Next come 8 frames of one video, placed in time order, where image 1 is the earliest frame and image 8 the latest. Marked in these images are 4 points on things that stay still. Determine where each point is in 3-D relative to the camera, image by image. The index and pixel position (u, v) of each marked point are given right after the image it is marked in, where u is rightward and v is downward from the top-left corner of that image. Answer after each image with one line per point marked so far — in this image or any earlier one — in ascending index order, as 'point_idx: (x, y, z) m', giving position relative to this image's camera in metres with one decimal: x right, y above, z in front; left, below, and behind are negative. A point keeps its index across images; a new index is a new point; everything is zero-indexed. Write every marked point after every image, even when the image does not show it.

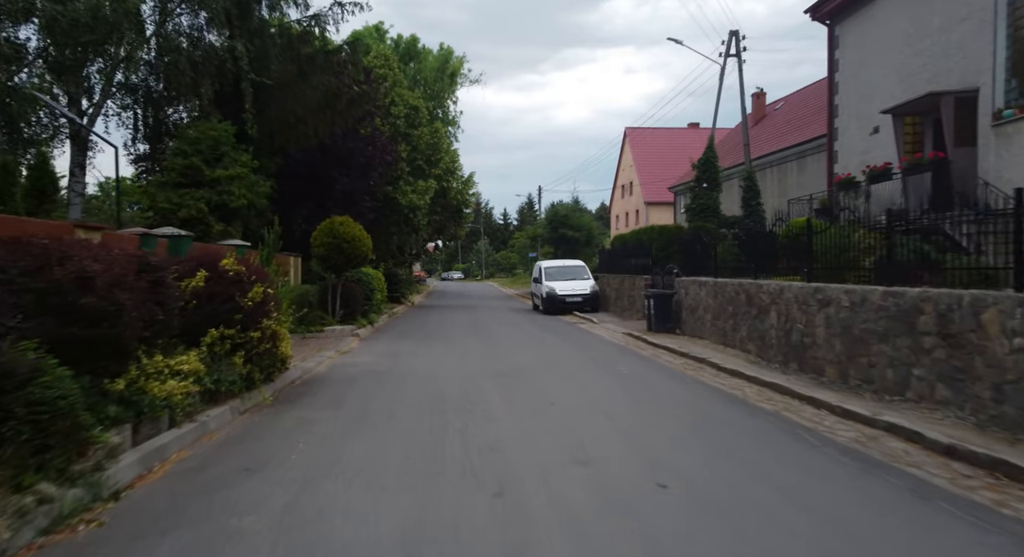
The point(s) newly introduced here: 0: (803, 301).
0: (+4.5, -0.4, +9.8) m
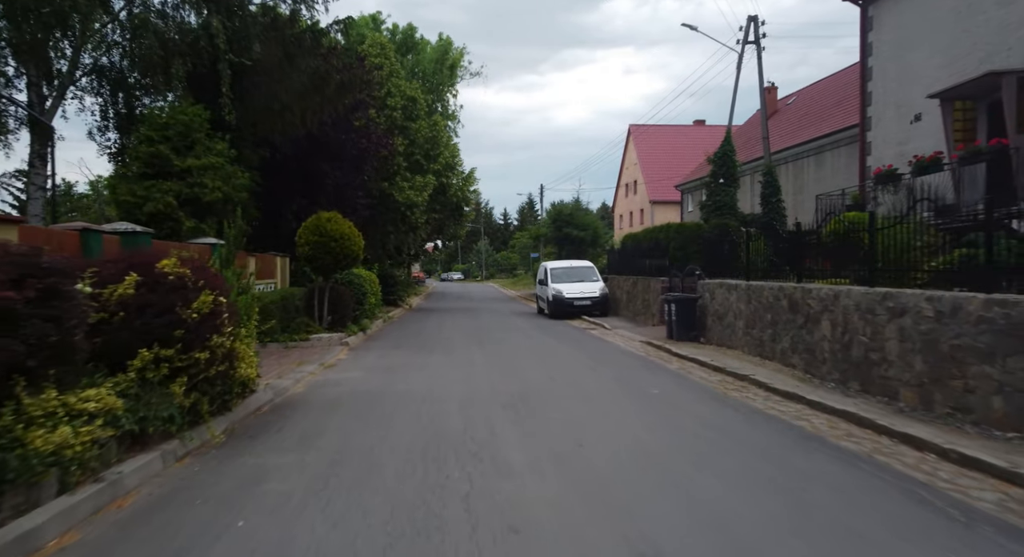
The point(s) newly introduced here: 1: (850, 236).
0: (+4.7, -0.4, +8.3) m
1: (+5.4, +0.7, +10.0) m
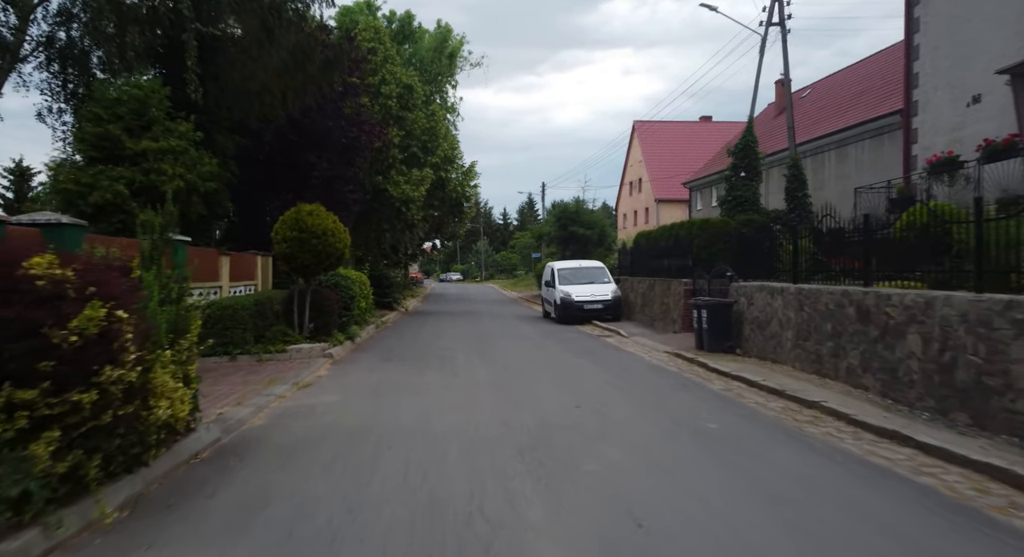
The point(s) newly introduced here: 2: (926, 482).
0: (+4.8, -0.4, +6.5) m
1: (+5.6, +0.6, +8.3) m
2: (+3.2, -1.5, +4.8) m
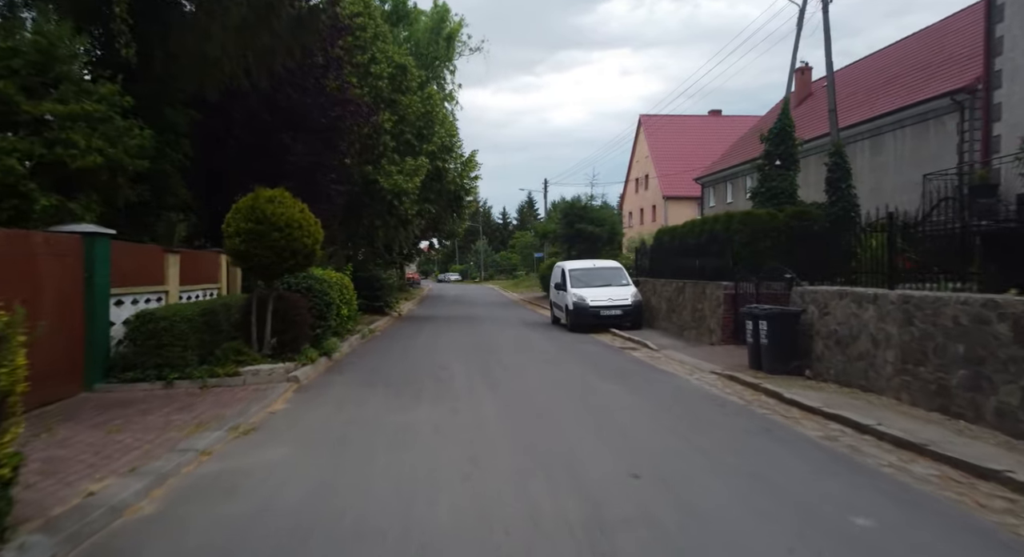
0: (+5.0, -0.5, +4.1) m
1: (+5.8, +0.6, +5.8) m
2: (+3.4, -1.6, +2.4) m
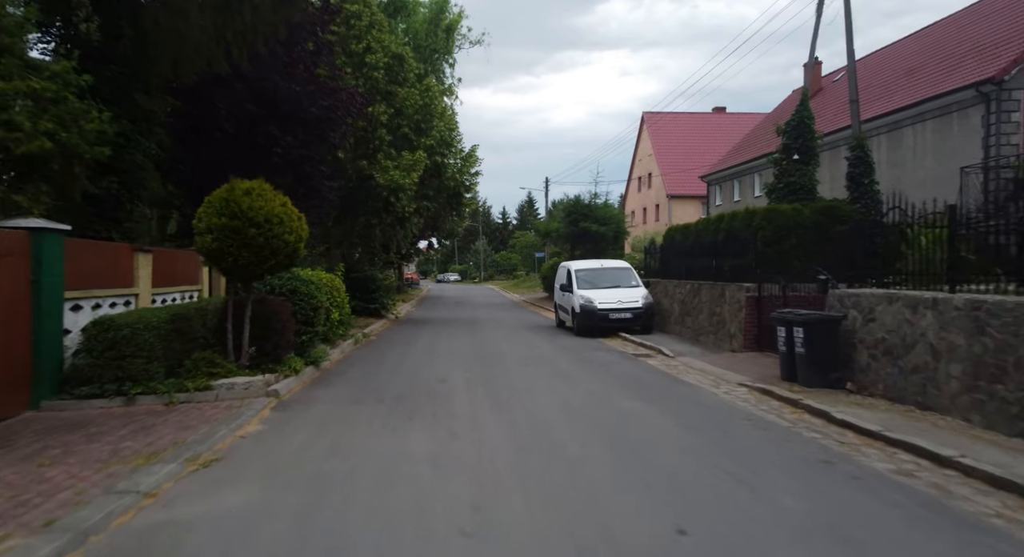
0: (+5.1, -0.5, +3.0) m
1: (+5.9, +0.6, +4.8) m
2: (+3.5, -1.6, +1.3) m
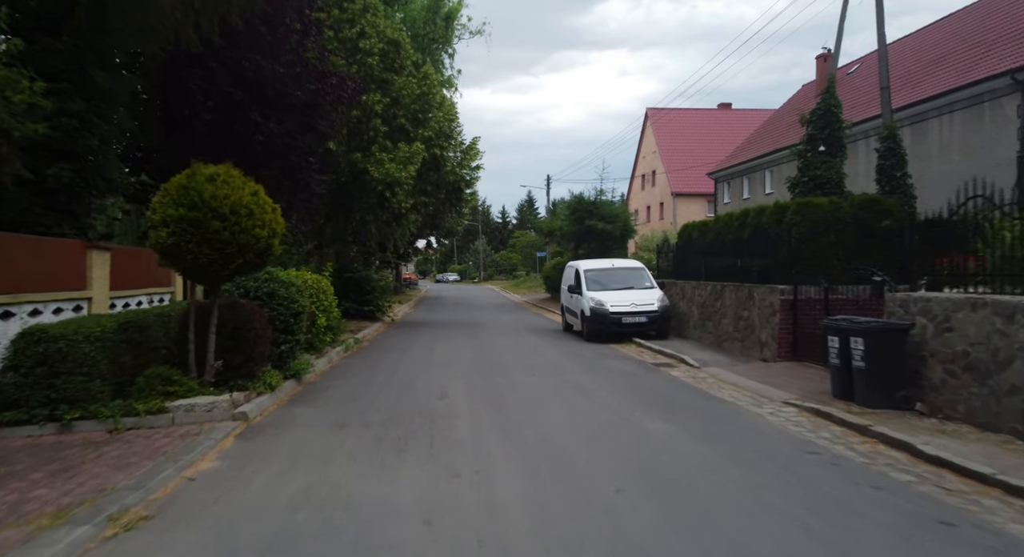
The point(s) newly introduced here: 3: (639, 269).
0: (+5.3, -0.5, +1.7) m
1: (+6.0, +0.5, +3.5) m
2: (+3.6, -1.6, 0.0) m
3: (+3.5, +0.3, +17.5) m
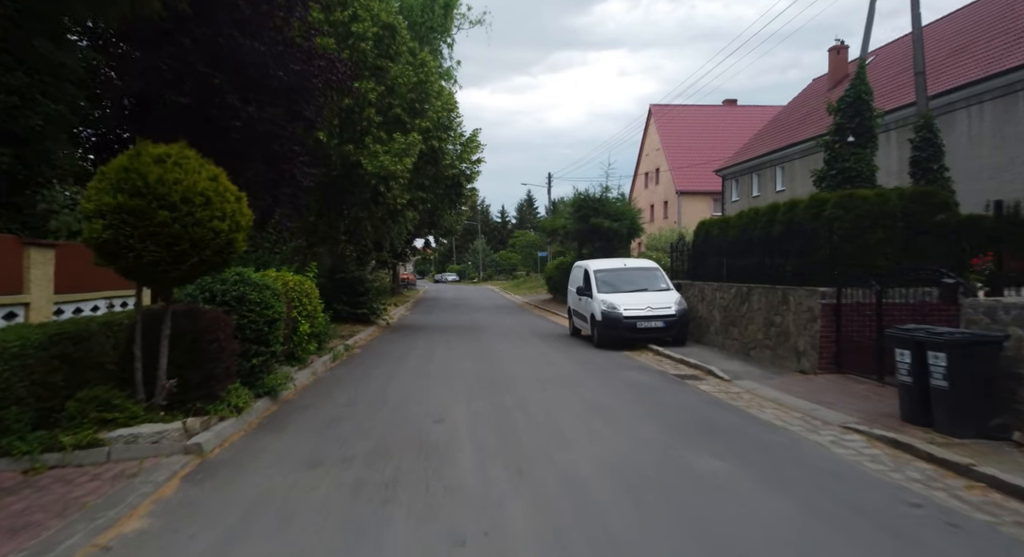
0: (+5.4, -0.6, +0.5) m
1: (+6.1, +0.5, +2.3) m
2: (+3.7, -1.7, -1.2) m
3: (+3.6, +0.3, +16.2) m
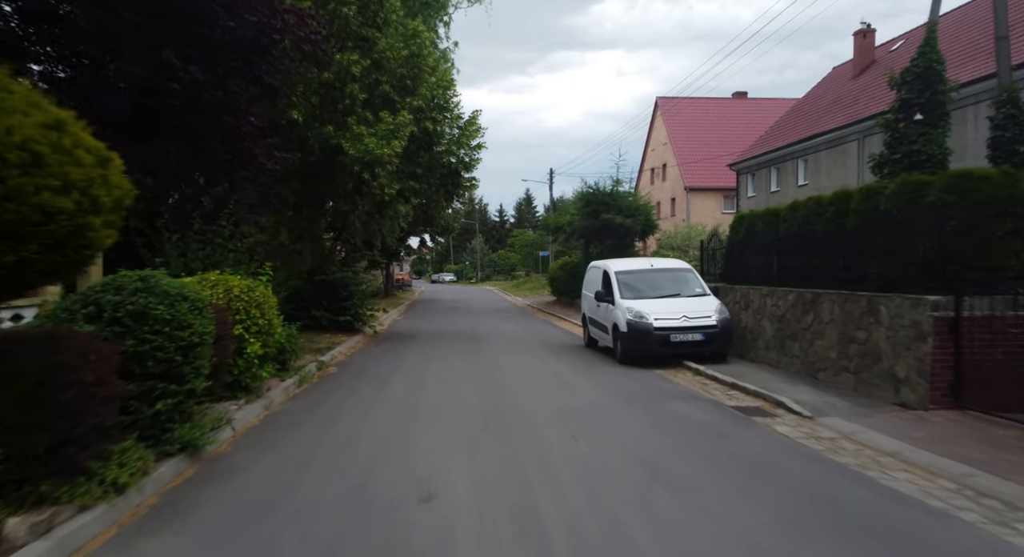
0: (+5.6, -0.6, -1.9) m
1: (+6.3, +0.5, -0.1) m
2: (+4.0, -1.7, -3.6) m
3: (+3.8, +0.2, +13.8) m
